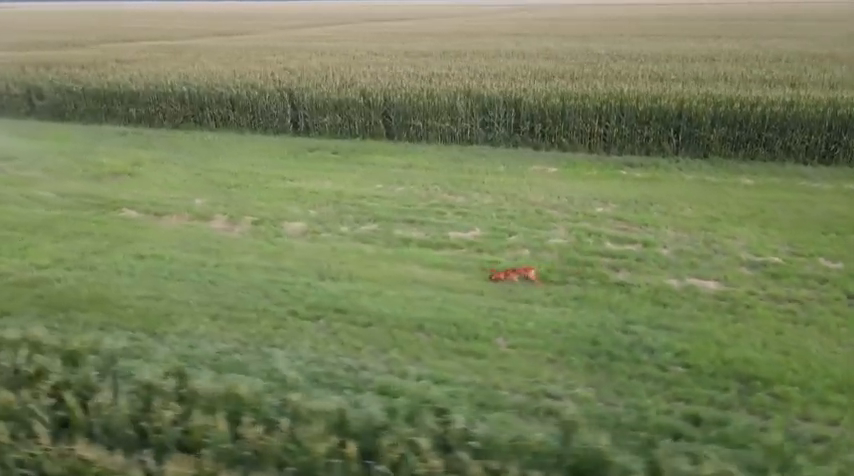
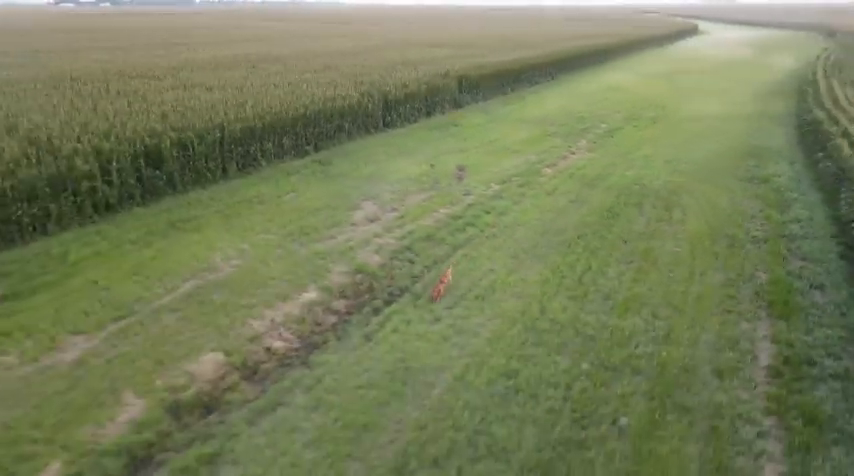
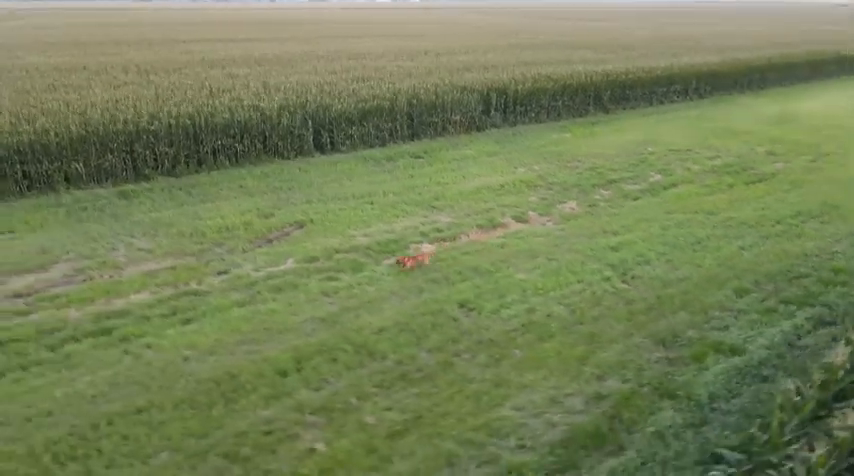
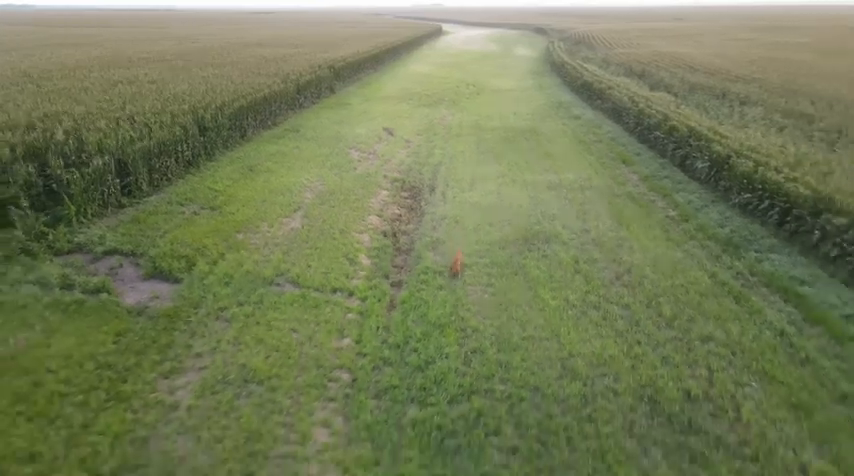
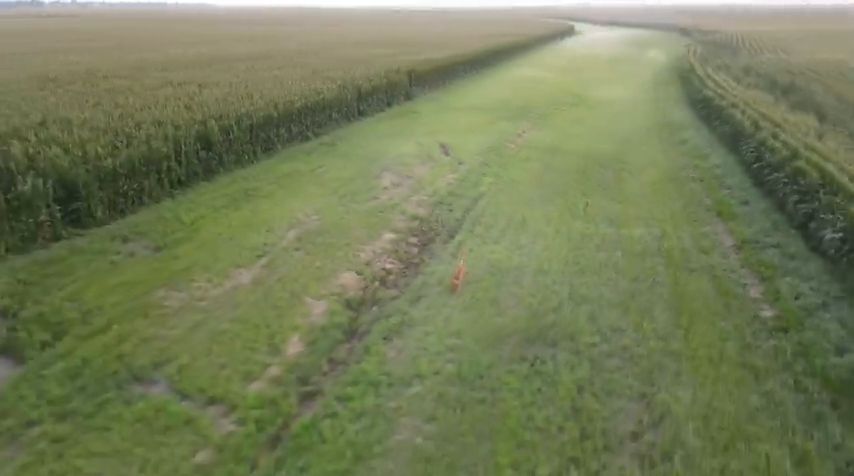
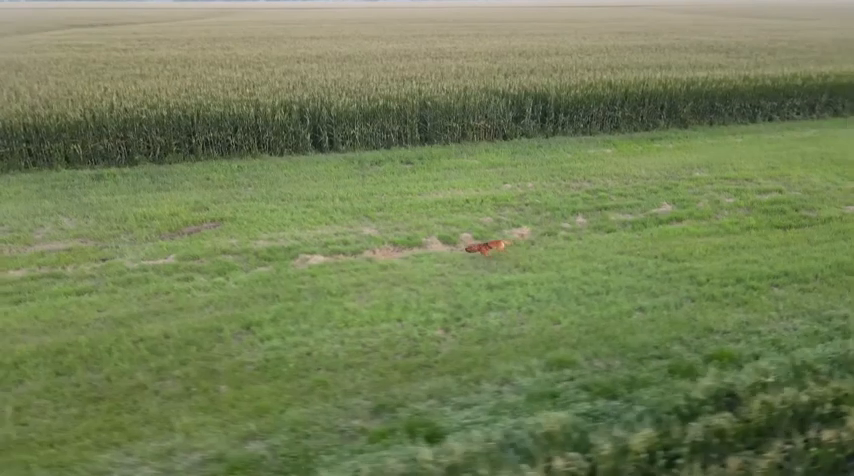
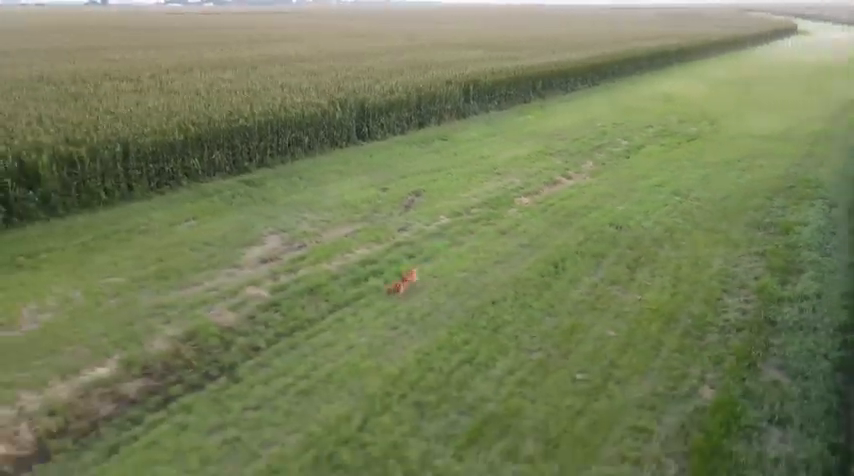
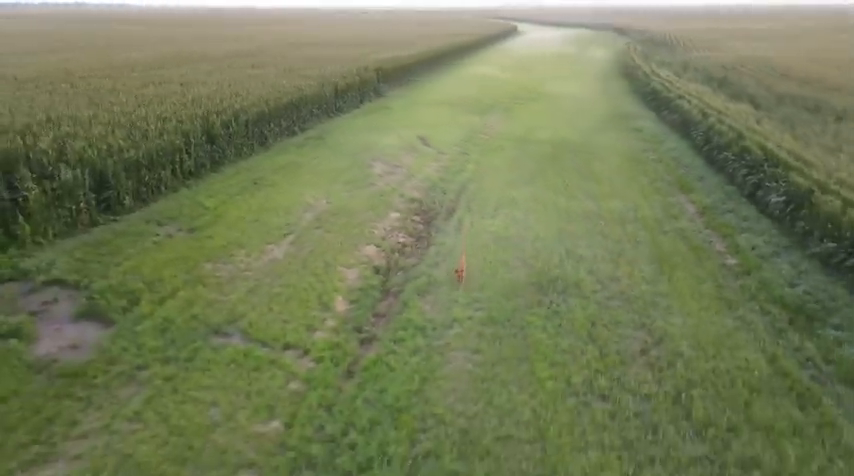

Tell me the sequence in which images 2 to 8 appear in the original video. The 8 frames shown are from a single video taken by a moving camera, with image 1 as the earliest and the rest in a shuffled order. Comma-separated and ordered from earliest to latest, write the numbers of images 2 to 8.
6, 3, 7, 2, 5, 8, 4
